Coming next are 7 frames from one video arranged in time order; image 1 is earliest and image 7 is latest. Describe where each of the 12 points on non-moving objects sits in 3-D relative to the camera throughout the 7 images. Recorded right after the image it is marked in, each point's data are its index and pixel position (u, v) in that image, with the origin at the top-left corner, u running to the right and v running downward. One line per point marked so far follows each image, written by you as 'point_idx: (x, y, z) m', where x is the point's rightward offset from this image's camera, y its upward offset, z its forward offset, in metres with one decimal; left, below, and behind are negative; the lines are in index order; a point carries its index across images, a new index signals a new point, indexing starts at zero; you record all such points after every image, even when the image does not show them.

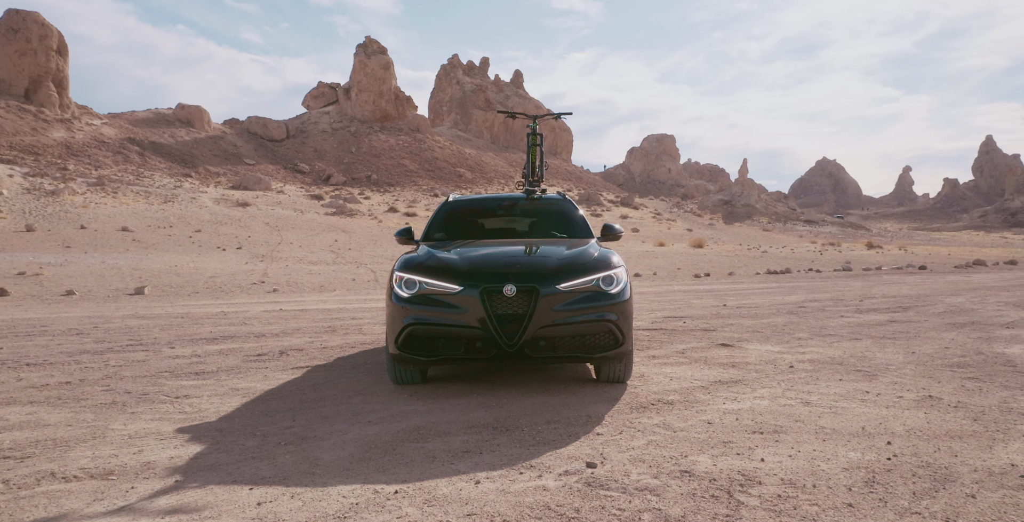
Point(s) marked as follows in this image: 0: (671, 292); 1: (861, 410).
0: (+2.3, -0.4, +8.8) m
1: (+1.5, -0.6, +2.6) m
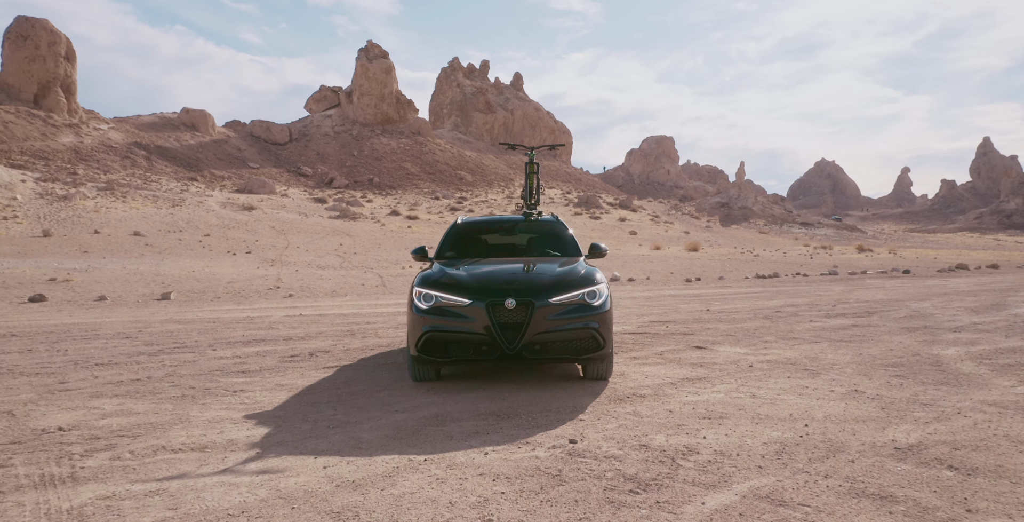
0: (+2.3, -0.5, +9.4) m
1: (+1.5, -0.7, +3.1) m
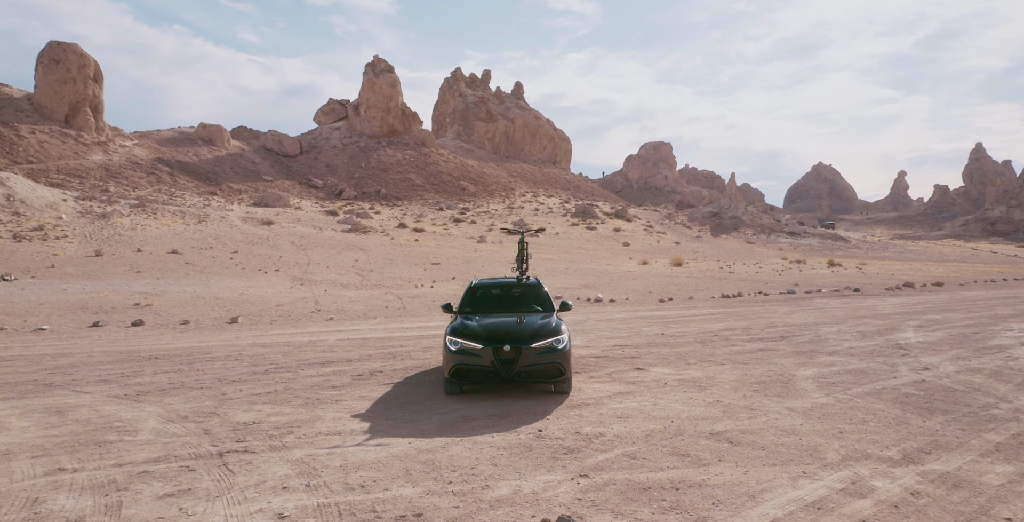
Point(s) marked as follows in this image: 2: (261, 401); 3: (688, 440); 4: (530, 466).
0: (+2.3, -1.1, +11.5) m
1: (+1.4, -1.3, +5.3) m
2: (-2.3, -1.3, +5.6) m
3: (+1.3, -1.3, +4.4) m
4: (+0.1, -1.3, +3.9) m
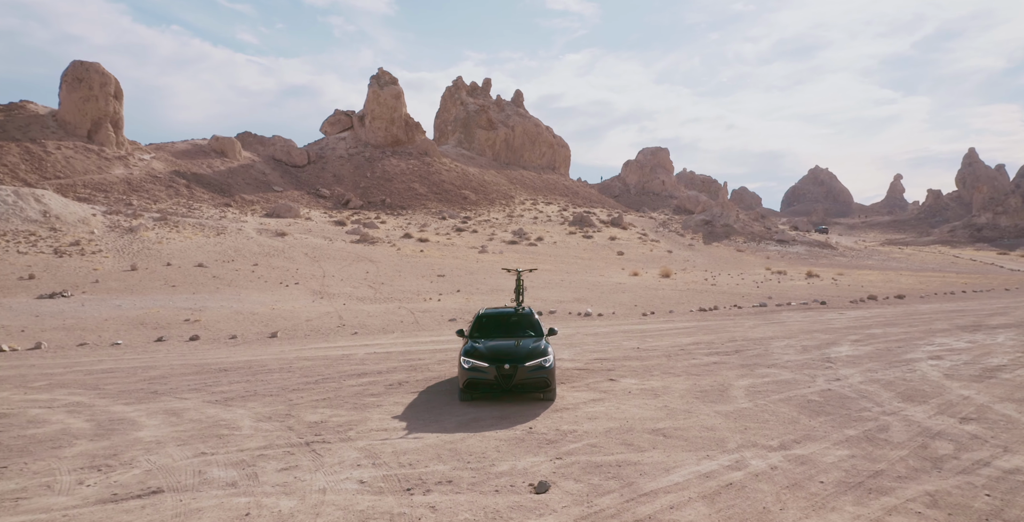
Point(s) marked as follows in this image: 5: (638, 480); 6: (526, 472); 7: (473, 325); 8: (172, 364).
0: (+2.3, -1.6, +13.3) m
1: (+1.4, -1.7, +7.0) m
2: (-2.4, -1.8, +7.4) m
3: (+1.3, -1.8, +6.1) m
4: (+0.1, -1.8, +5.7) m
5: (+1.0, -1.8, +4.9) m
6: (+0.1, -1.8, +5.2) m
7: (-0.6, -0.9, +8.4) m
8: (-5.4, -1.6, +9.5) m
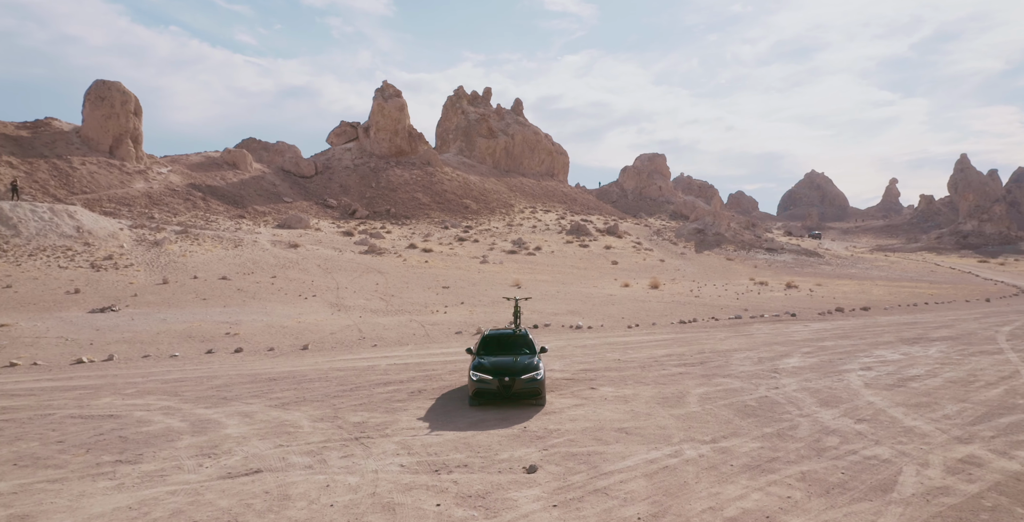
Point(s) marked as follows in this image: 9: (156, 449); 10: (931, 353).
0: (+2.2, -2.1, +15.2) m
1: (+1.4, -2.3, +9.0) m
2: (-2.4, -2.3, +9.3) m
3: (+1.2, -2.3, +8.1) m
4: (+0.1, -2.3, +7.6) m
5: (+1.0, -2.3, +6.9) m
6: (+0.1, -2.3, +7.1) m
7: (-0.6, -1.4, +10.3) m
8: (-5.4, -2.2, +11.5) m
9: (-4.4, -2.3, +7.4) m
10: (+9.5, -2.1, +13.6) m
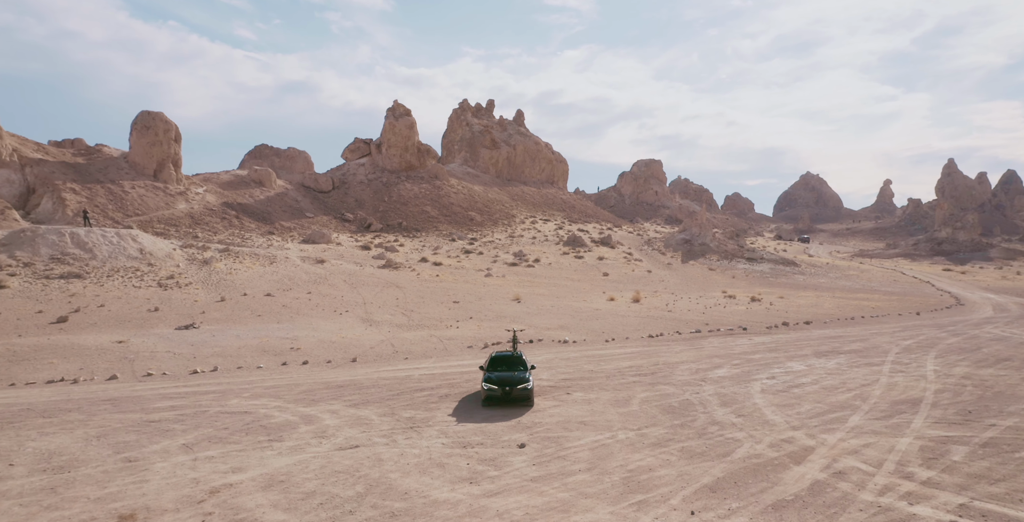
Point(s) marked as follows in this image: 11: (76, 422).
0: (+2.2, -3.1, +19.6) m
1: (+1.4, -3.3, +13.4) m
2: (-2.4, -3.4, +13.7) m
3: (+1.2, -3.4, +12.5) m
4: (0.0, -3.4, +12.0) m
5: (+1.0, -3.4, +11.3) m
6: (+0.1, -3.4, +11.5) m
7: (-0.6, -2.5, +14.7) m
8: (-5.4, -3.2, +15.9) m
9: (-4.4, -3.4, +11.8) m
10: (+9.5, -3.1, +18.0) m
11: (-8.9, -3.3, +12.3) m
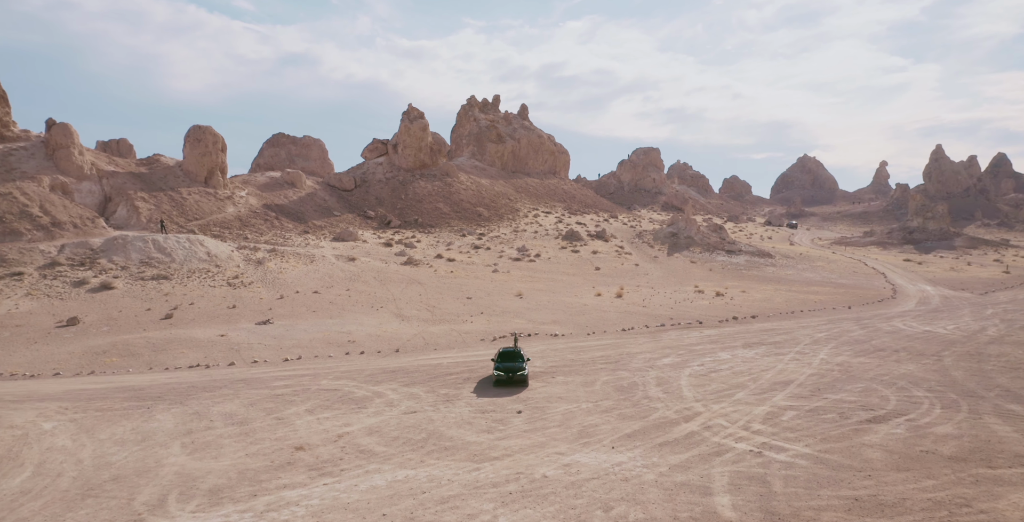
0: (+2.3, -3.7, +26.1) m
1: (+1.4, -4.2, +19.8) m
2: (-2.3, -4.2, +20.2) m
3: (+1.3, -4.3, +18.9) m
4: (+0.1, -4.3, +18.5) m
5: (+1.0, -4.4, +17.7) m
6: (+0.1, -4.4, +18.0) m
7: (-0.5, -3.3, +21.2) m
8: (-5.3, -4.0, +22.4) m
9: (-4.4, -4.3, +18.4) m
10: (+9.6, -3.8, +24.4) m
11: (-8.8, -4.2, +18.8) m
